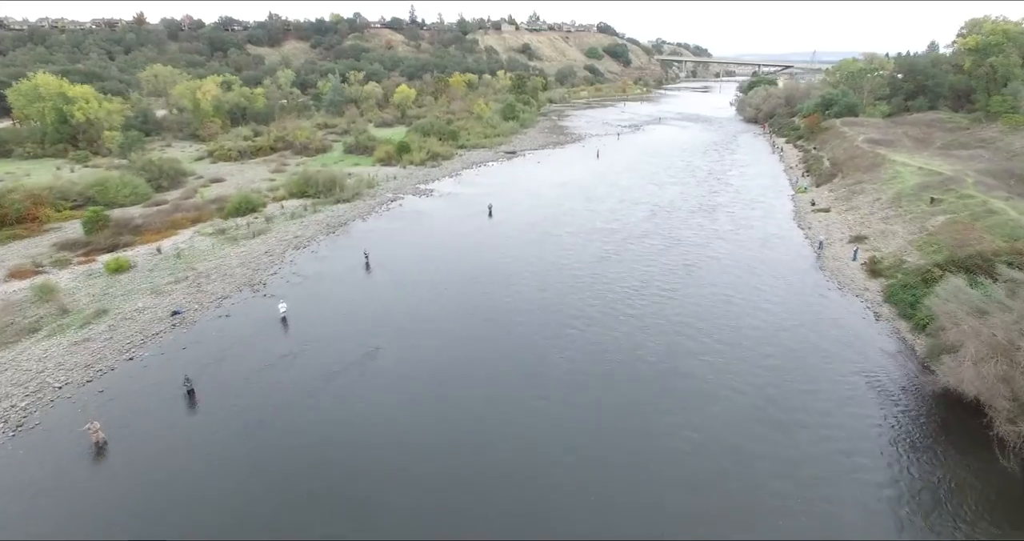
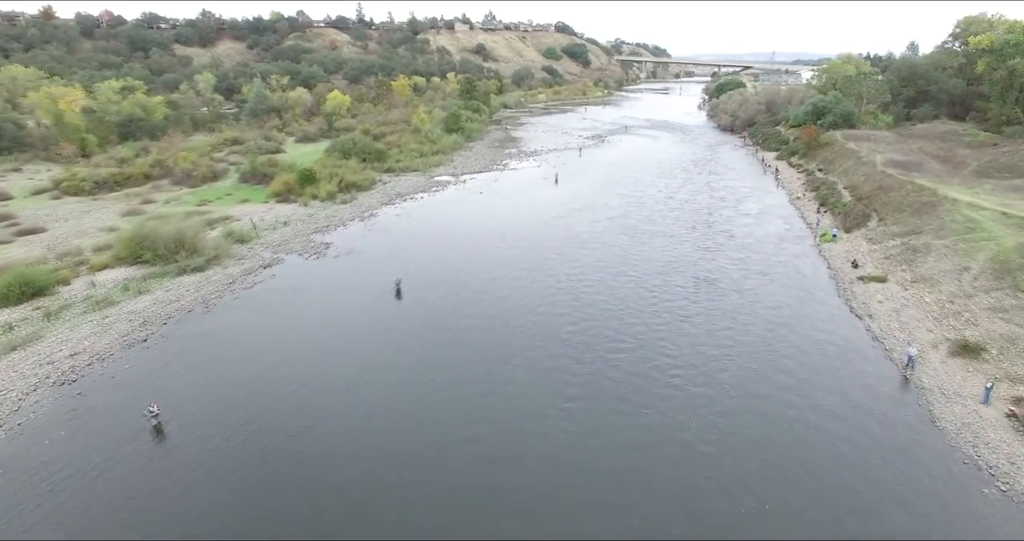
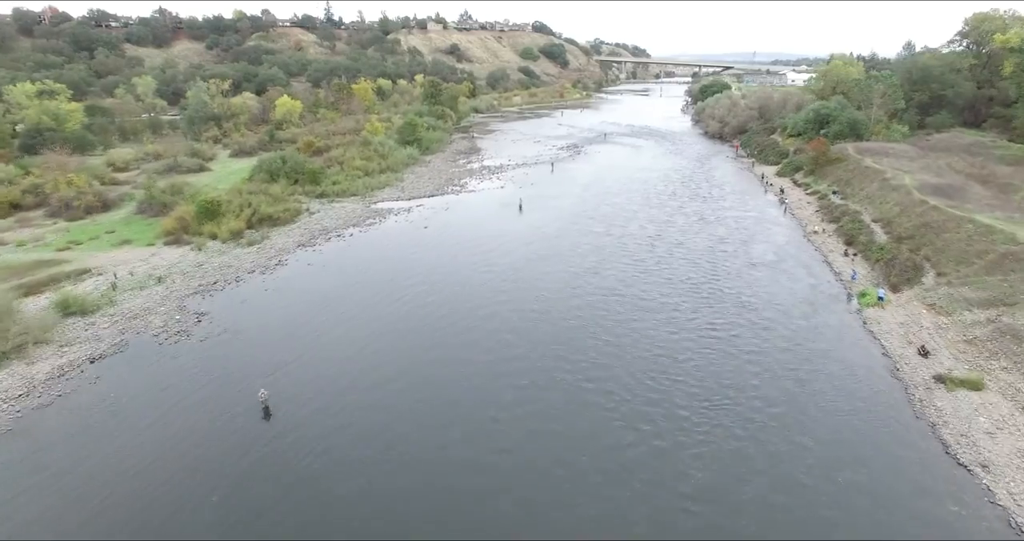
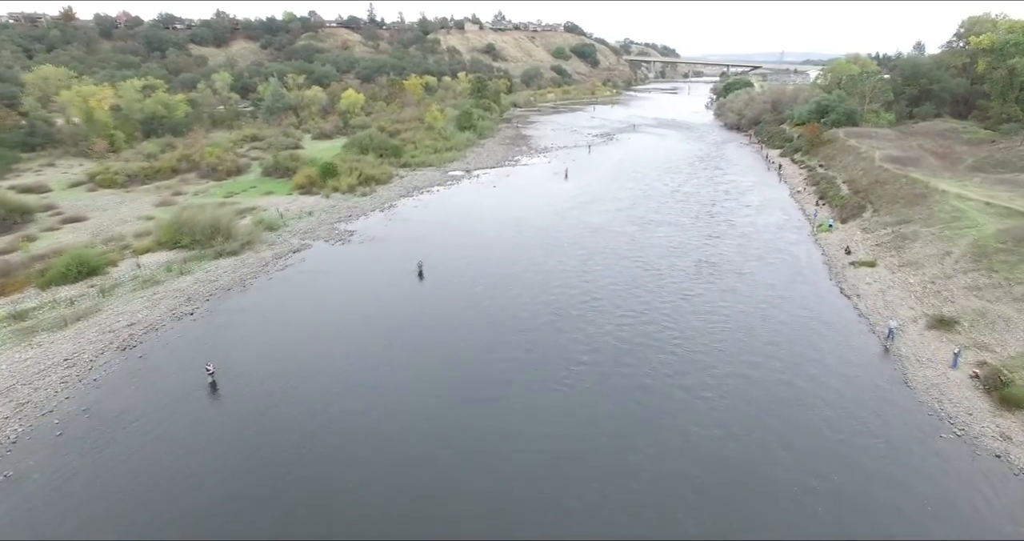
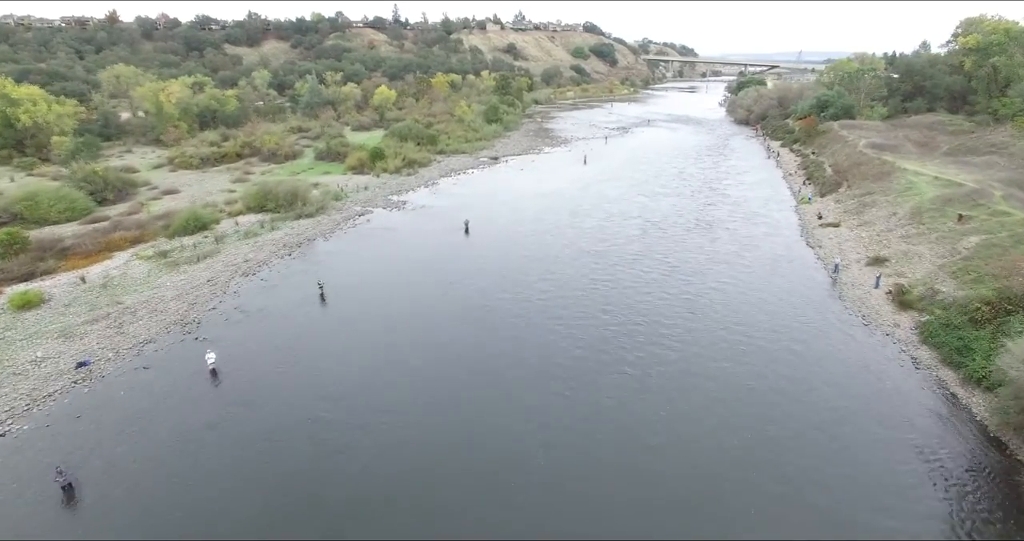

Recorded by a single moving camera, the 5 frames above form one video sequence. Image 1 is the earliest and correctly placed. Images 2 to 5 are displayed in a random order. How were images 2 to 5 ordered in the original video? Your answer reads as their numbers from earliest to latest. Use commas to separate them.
5, 4, 2, 3
